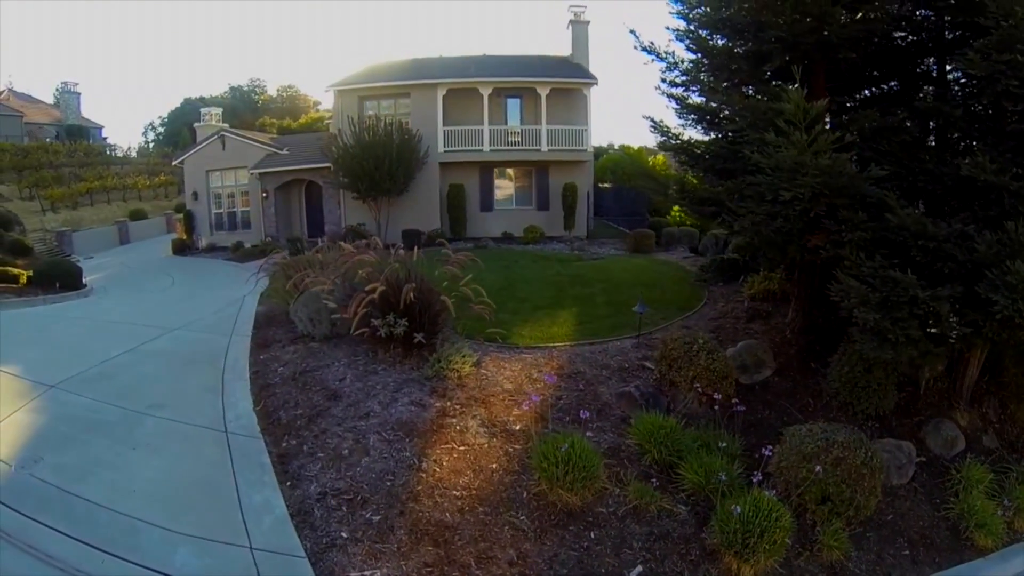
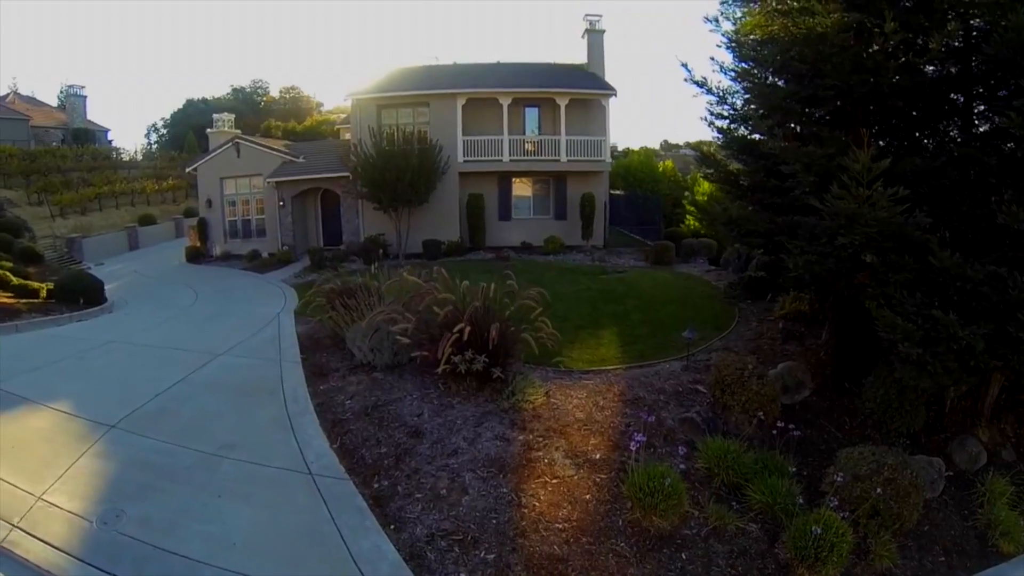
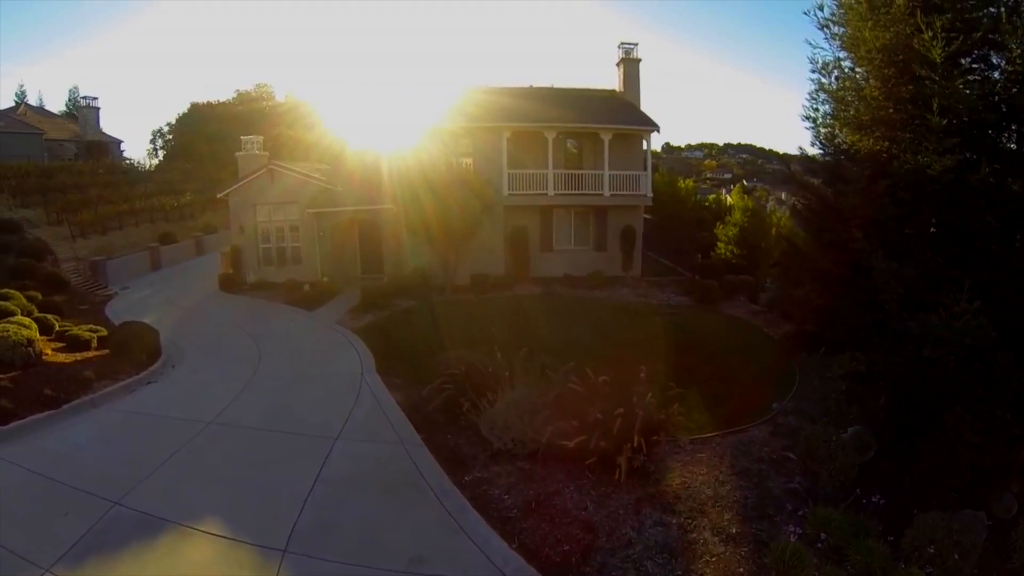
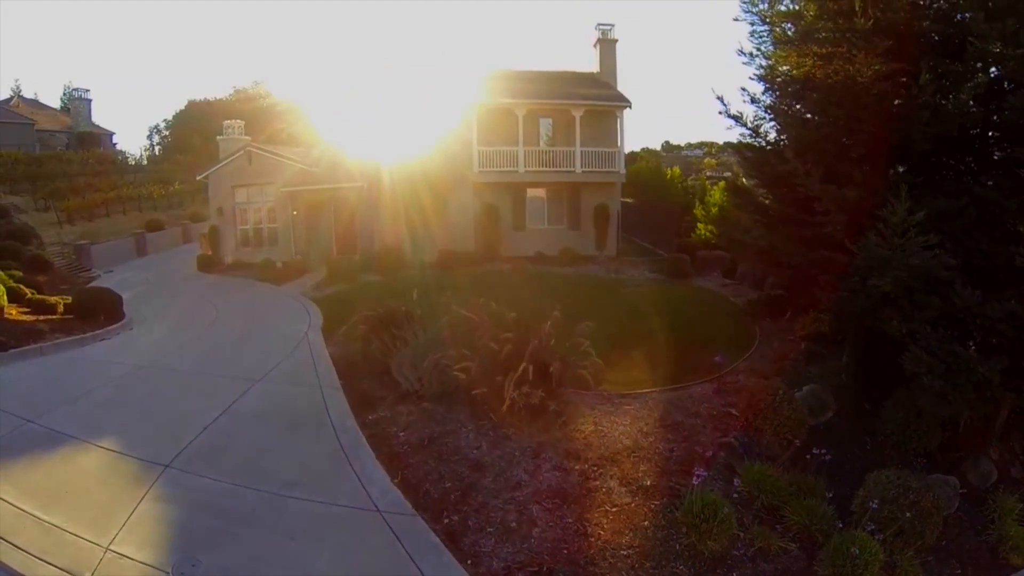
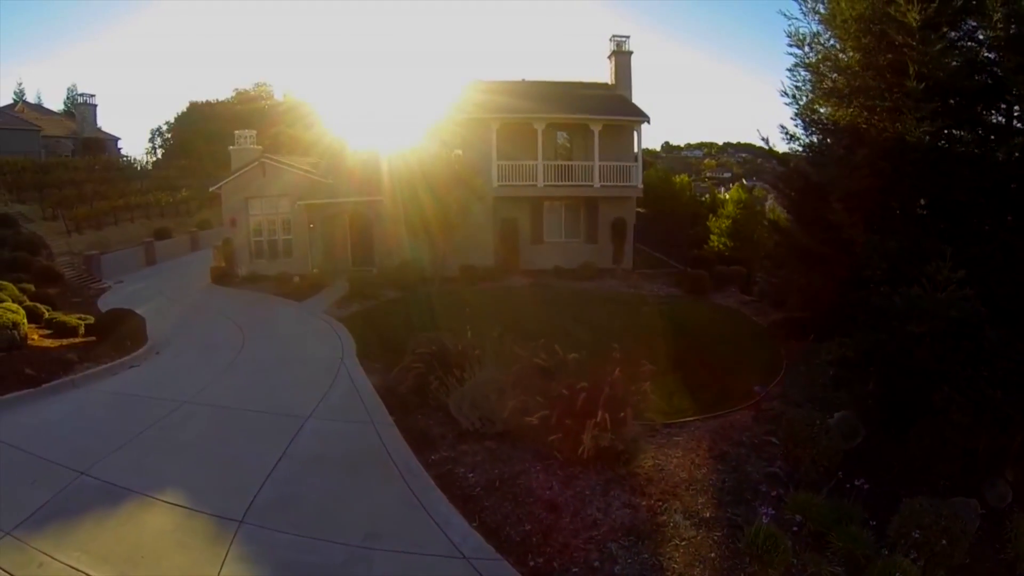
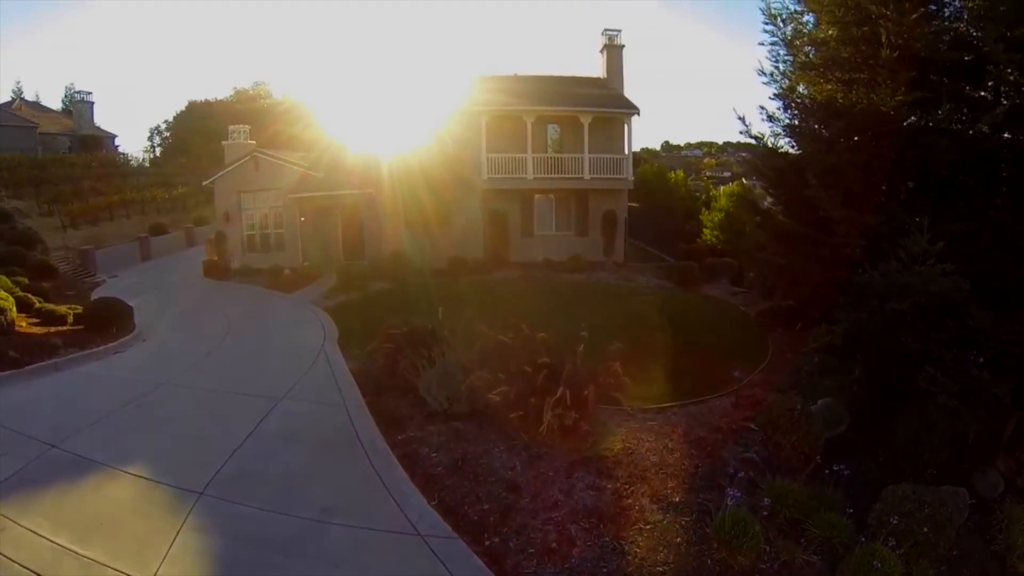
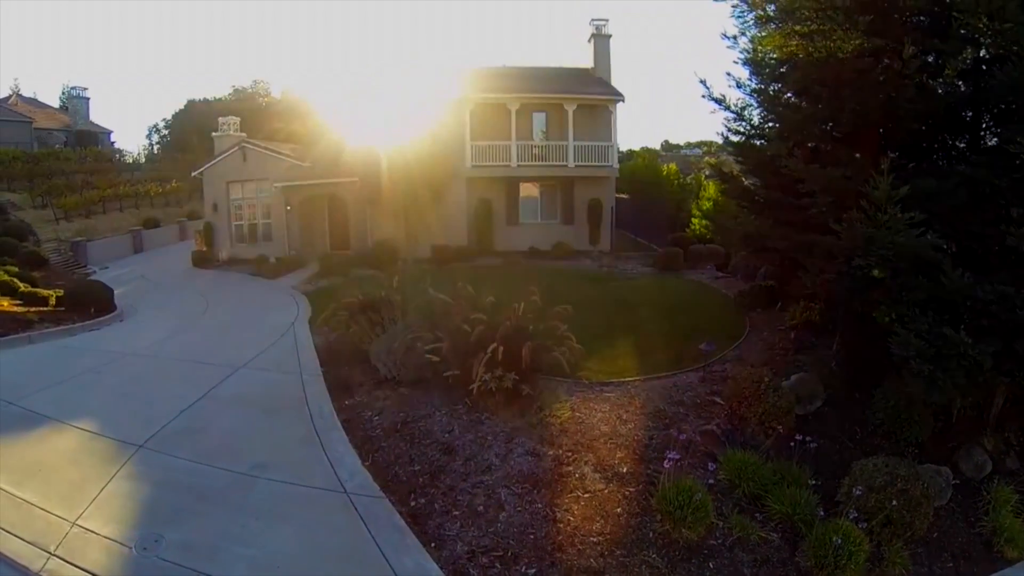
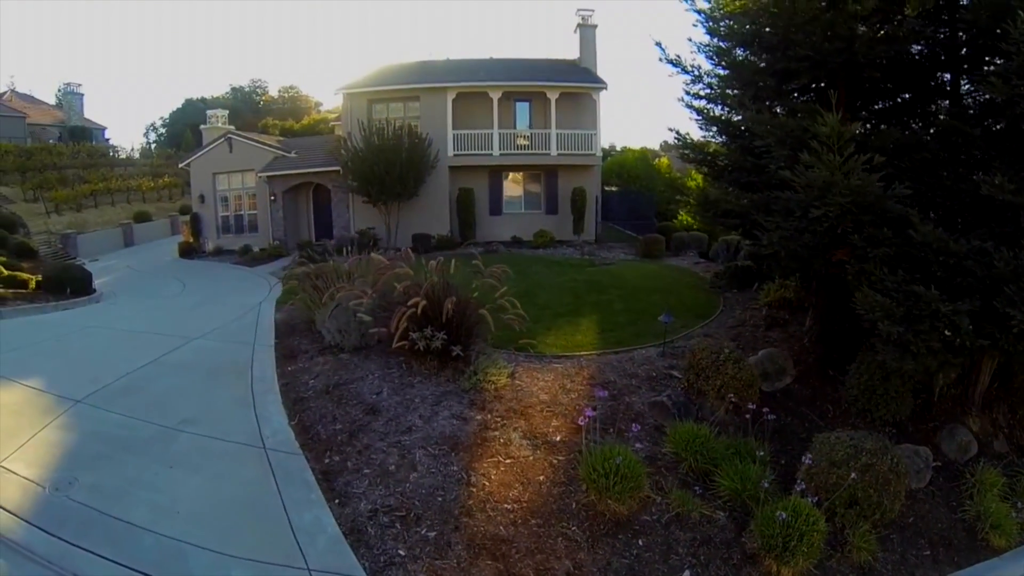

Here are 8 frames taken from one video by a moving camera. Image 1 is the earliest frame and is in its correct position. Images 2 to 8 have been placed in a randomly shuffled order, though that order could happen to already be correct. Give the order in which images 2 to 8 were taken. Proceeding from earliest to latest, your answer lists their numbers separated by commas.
8, 2, 7, 4, 6, 5, 3
